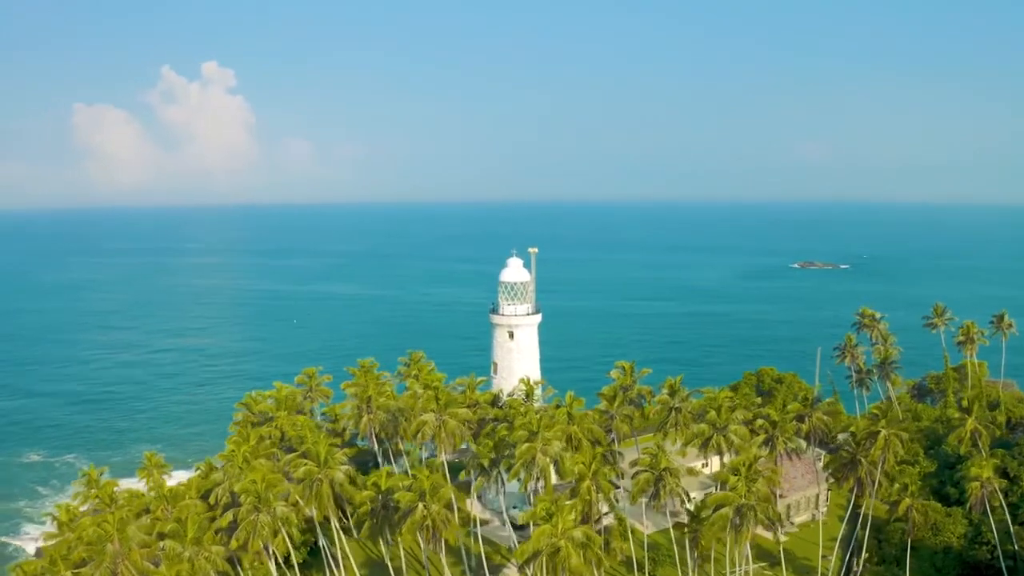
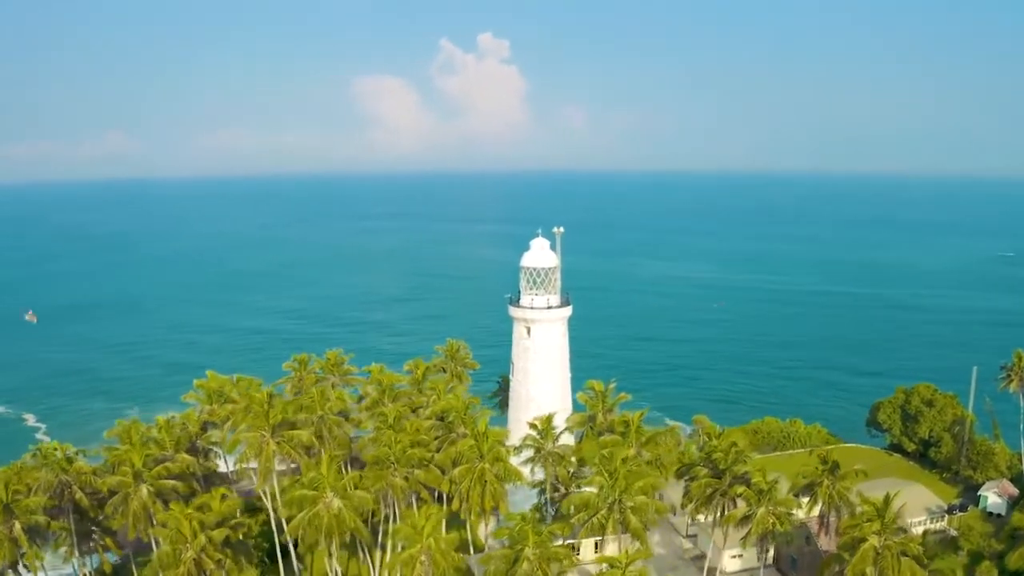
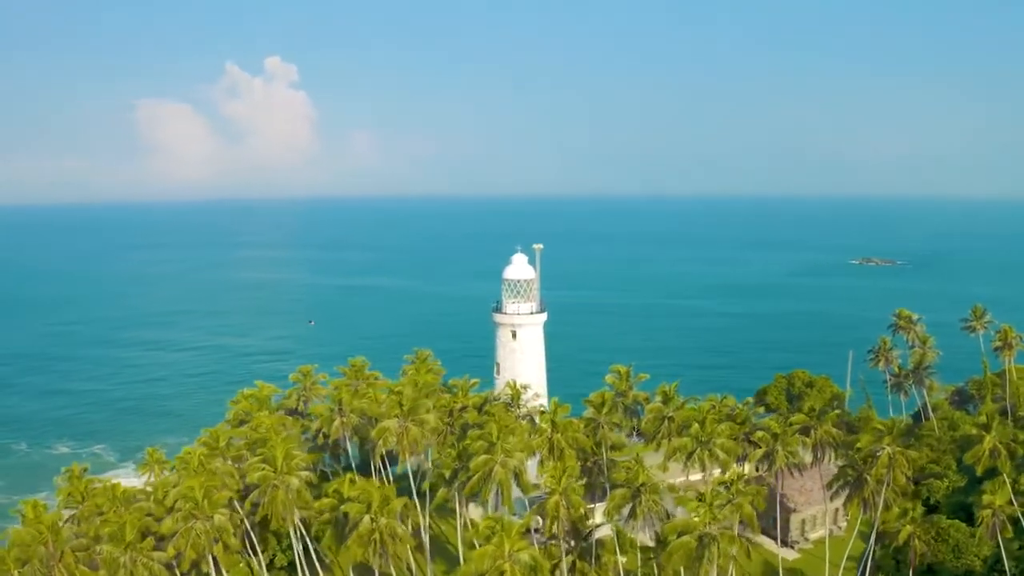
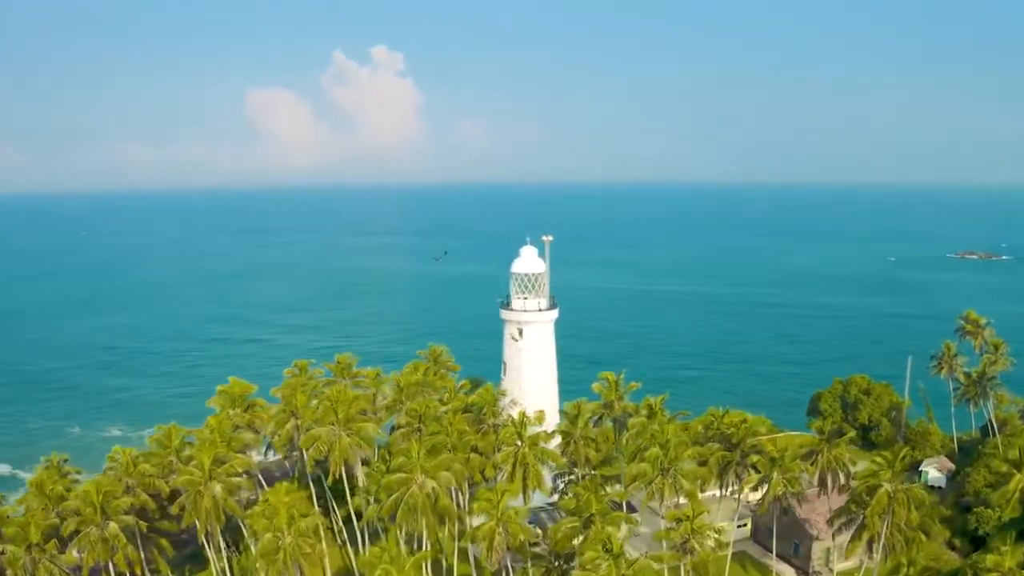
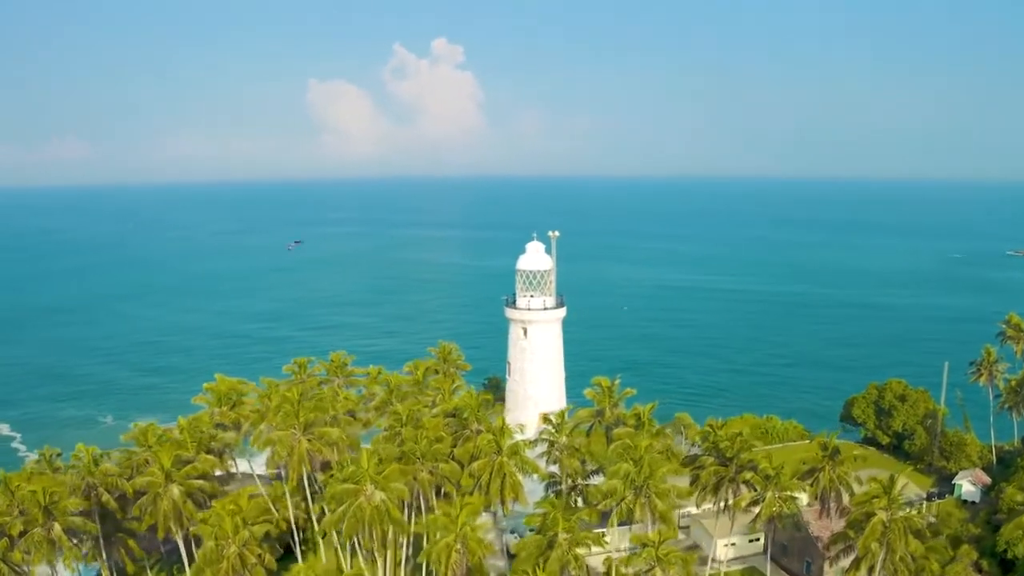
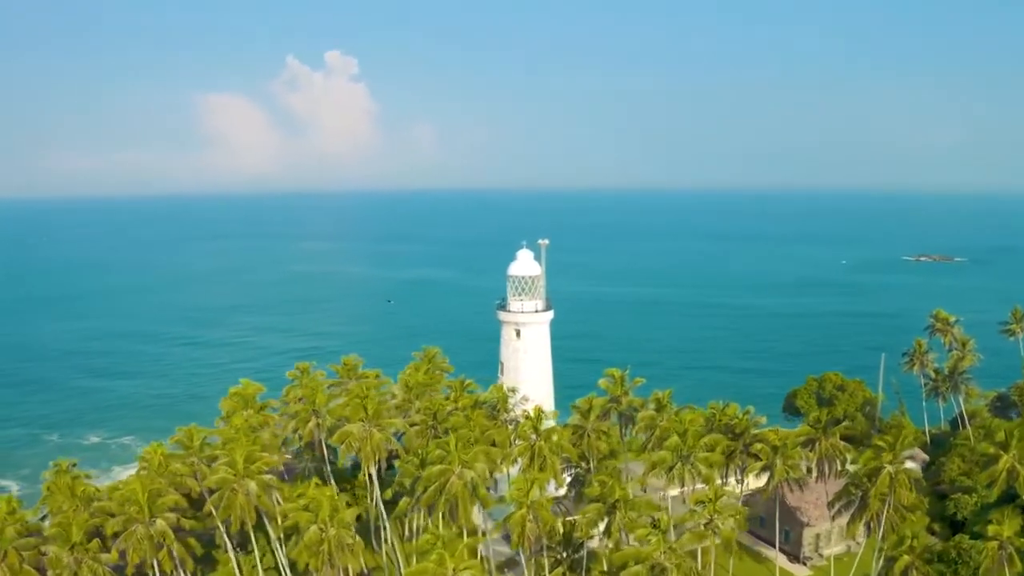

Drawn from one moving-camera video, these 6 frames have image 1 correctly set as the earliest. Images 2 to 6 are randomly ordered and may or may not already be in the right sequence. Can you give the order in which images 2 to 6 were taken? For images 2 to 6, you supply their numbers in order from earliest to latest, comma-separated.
3, 6, 4, 5, 2
